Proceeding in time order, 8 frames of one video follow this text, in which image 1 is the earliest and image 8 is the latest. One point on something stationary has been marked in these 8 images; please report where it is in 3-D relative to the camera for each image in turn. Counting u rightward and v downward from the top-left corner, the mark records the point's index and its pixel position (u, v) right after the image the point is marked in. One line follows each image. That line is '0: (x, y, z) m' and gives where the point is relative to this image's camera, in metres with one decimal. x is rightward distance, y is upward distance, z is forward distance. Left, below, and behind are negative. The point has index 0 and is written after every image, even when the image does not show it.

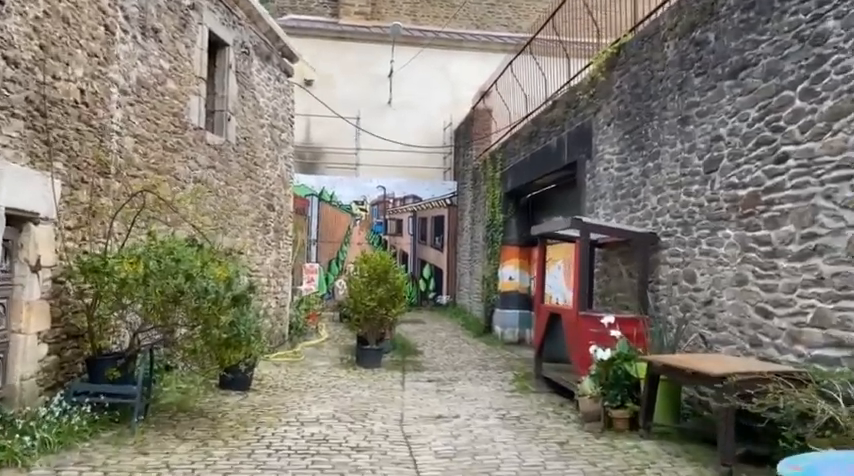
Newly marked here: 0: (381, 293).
0: (-0.7, -0.8, +9.9) m
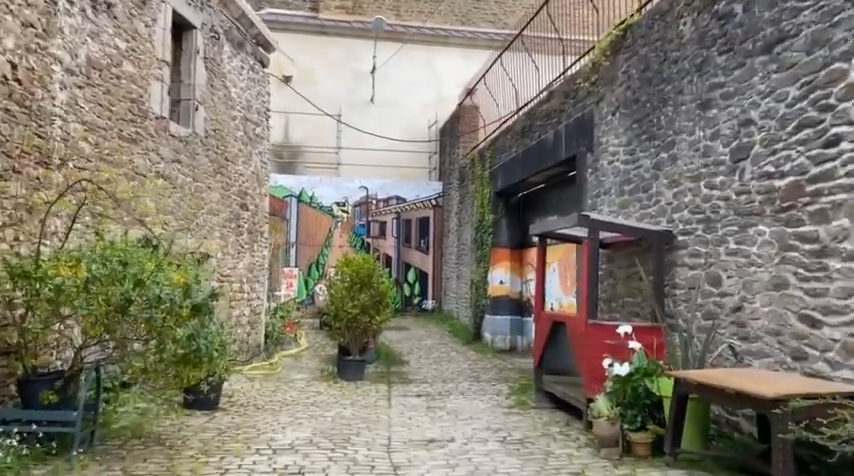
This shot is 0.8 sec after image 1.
0: (-0.8, -0.8, +9.1) m
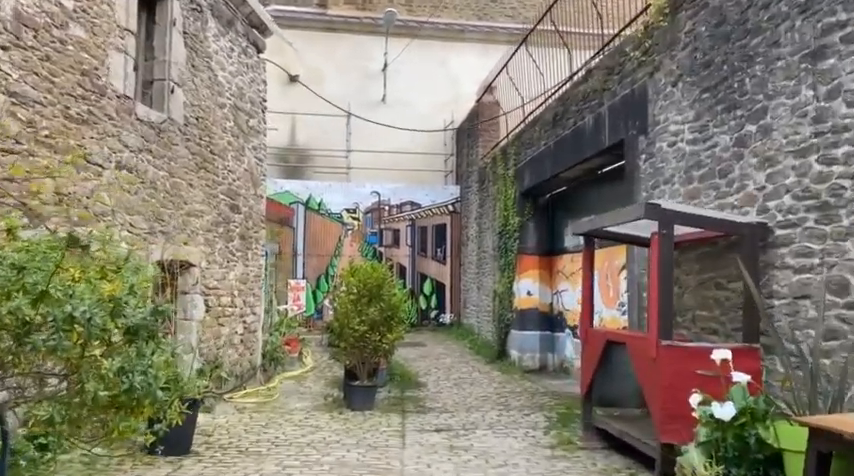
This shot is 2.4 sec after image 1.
0: (-0.6, -0.9, +7.8) m
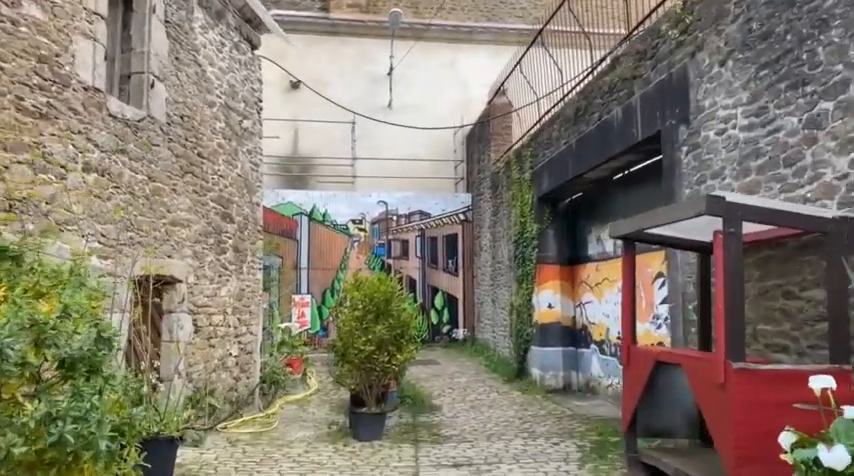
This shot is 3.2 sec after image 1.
0: (-0.5, -1.0, +7.0) m
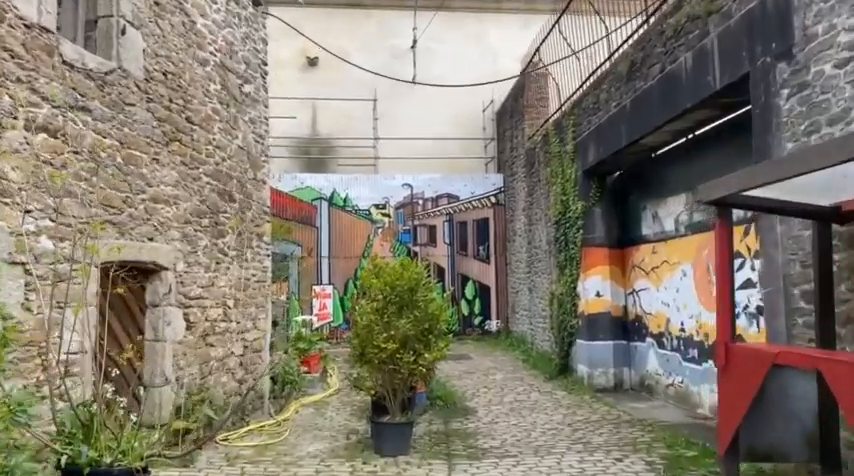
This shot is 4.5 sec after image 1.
0: (-0.2, -0.8, +5.9) m
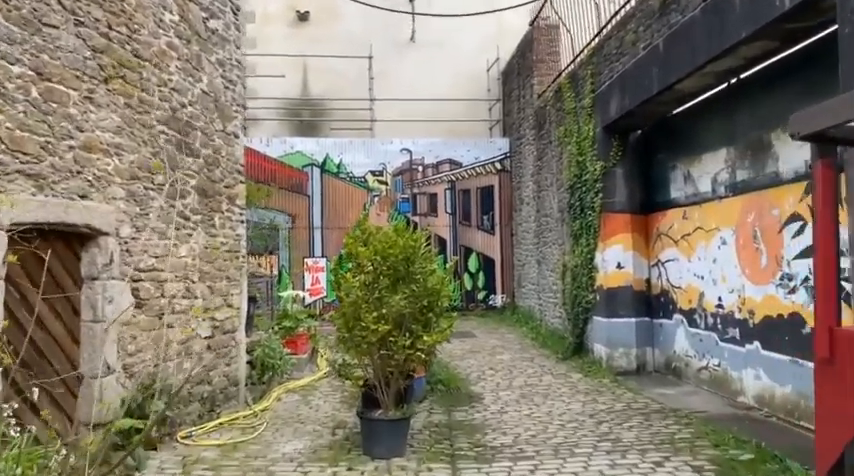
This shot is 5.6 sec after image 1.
0: (-0.2, -0.5, +4.9) m
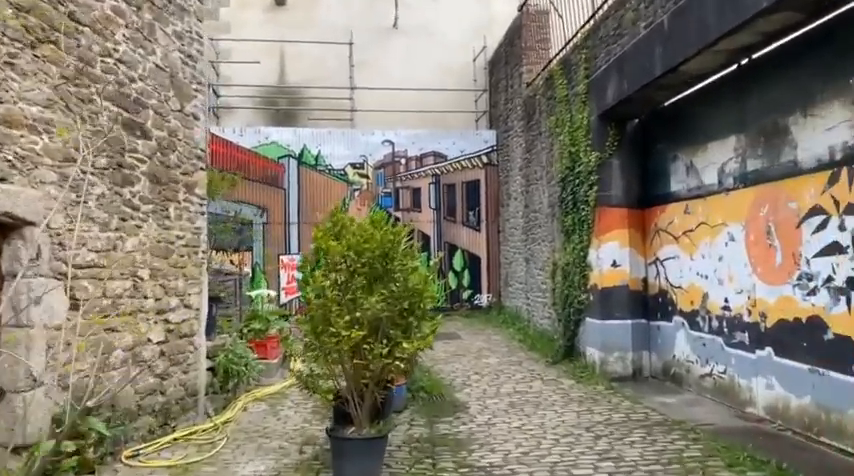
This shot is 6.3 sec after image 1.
0: (-0.3, -0.4, +4.3) m
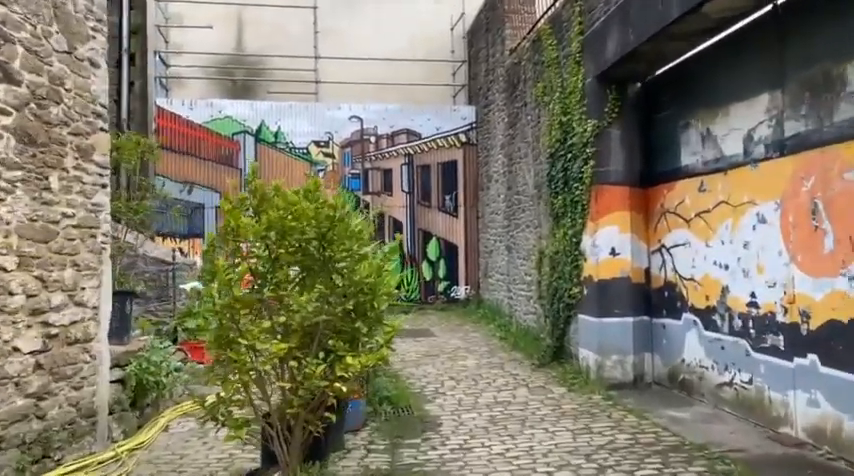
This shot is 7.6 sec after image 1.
0: (-0.5, -0.3, +3.1) m
